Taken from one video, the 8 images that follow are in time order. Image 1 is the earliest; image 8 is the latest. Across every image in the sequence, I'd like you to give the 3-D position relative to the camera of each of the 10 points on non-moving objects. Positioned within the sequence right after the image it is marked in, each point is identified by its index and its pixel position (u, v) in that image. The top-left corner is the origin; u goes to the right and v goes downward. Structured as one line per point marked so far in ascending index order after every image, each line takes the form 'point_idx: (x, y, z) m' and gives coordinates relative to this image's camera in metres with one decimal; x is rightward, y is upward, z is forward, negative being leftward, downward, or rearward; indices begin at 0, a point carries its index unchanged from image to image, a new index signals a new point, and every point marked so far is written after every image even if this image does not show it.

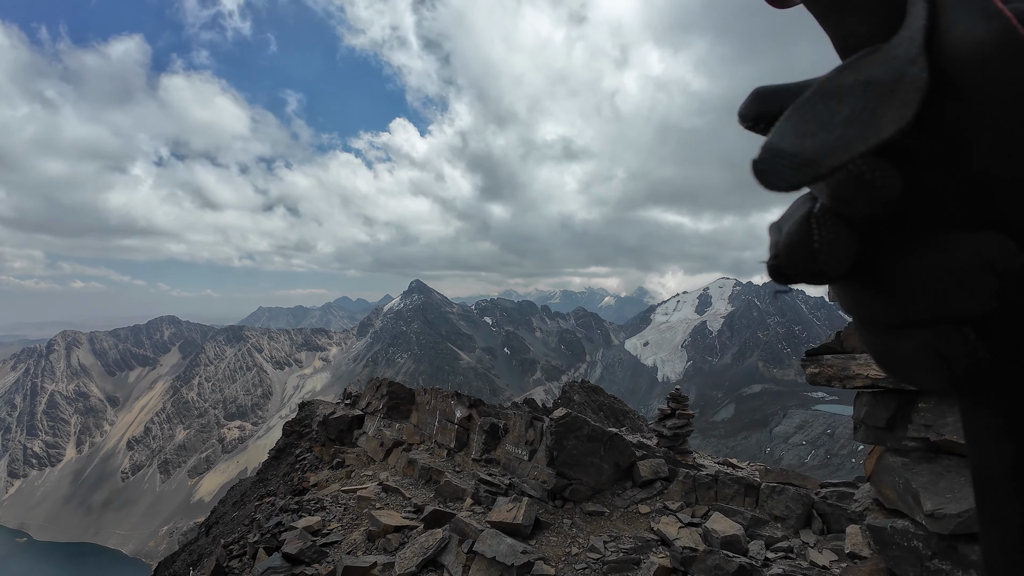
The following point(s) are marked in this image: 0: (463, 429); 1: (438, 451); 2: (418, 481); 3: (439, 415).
0: (-1.3, -3.6, +15.0) m
1: (-1.9, -4.2, +15.3) m
2: (-2.2, -4.6, +13.9) m
3: (-2.1, -3.6, +16.6) m
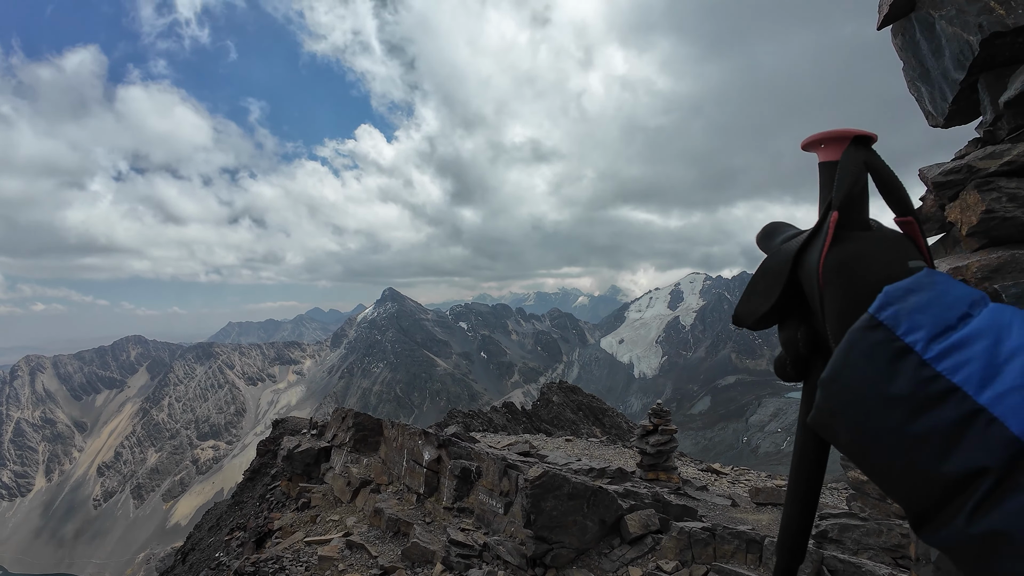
0: (-1.9, -4.3, +13.8) m
1: (-2.5, -5.0, +14.1) m
2: (-2.7, -5.3, +12.6) m
3: (-2.8, -4.3, +15.3) m
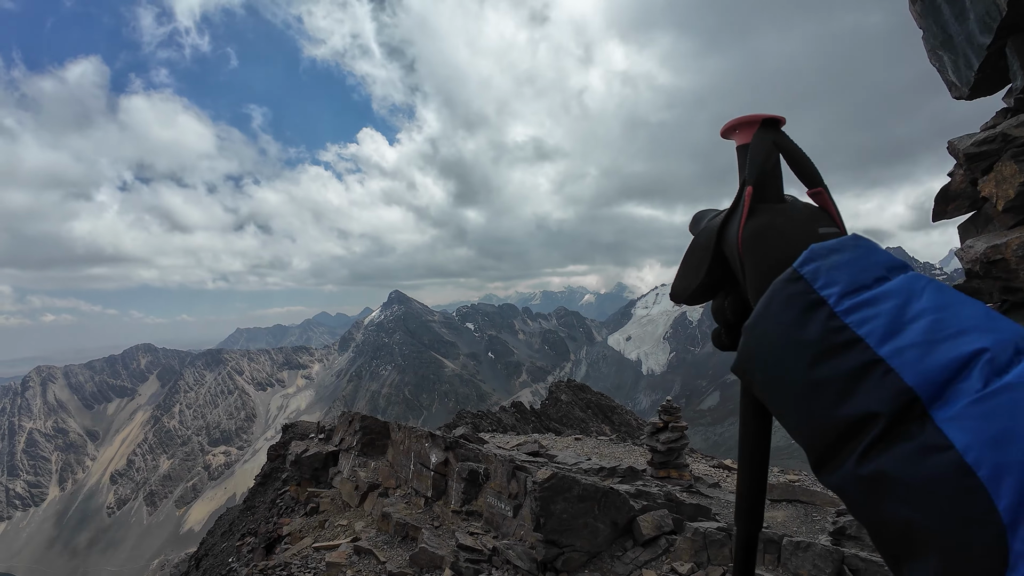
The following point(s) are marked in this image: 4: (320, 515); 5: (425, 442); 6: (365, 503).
0: (-1.7, -4.3, +13.6) m
1: (-2.3, -5.0, +13.8) m
2: (-2.5, -5.4, +12.4) m
3: (-2.5, -4.3, +15.1) m
4: (-6.2, -7.3, +18.8) m
5: (-2.2, -3.9, +14.7) m
6: (-4.3, -6.2, +17.0) m
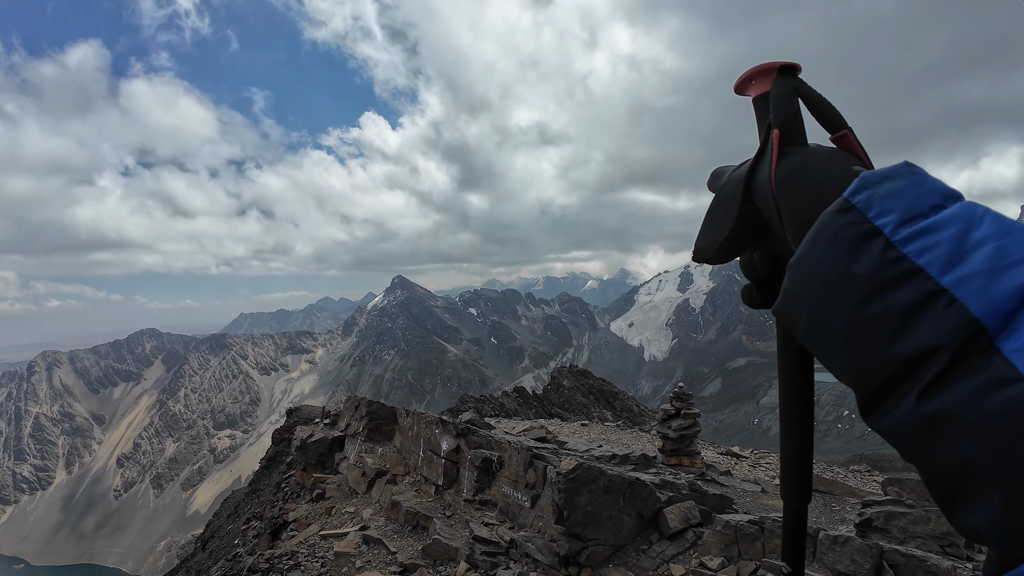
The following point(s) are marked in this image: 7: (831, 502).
0: (-1.4, -3.9, +13.1) m
1: (-2.0, -4.6, +13.4) m
2: (-2.2, -5.0, +12.0) m
3: (-2.2, -3.9, +14.7) m
4: (-5.9, -6.8, +18.5) m
5: (-1.9, -3.4, +14.3) m
6: (-4.0, -5.7, +16.6) m
7: (+9.3, -6.2, +17.0) m
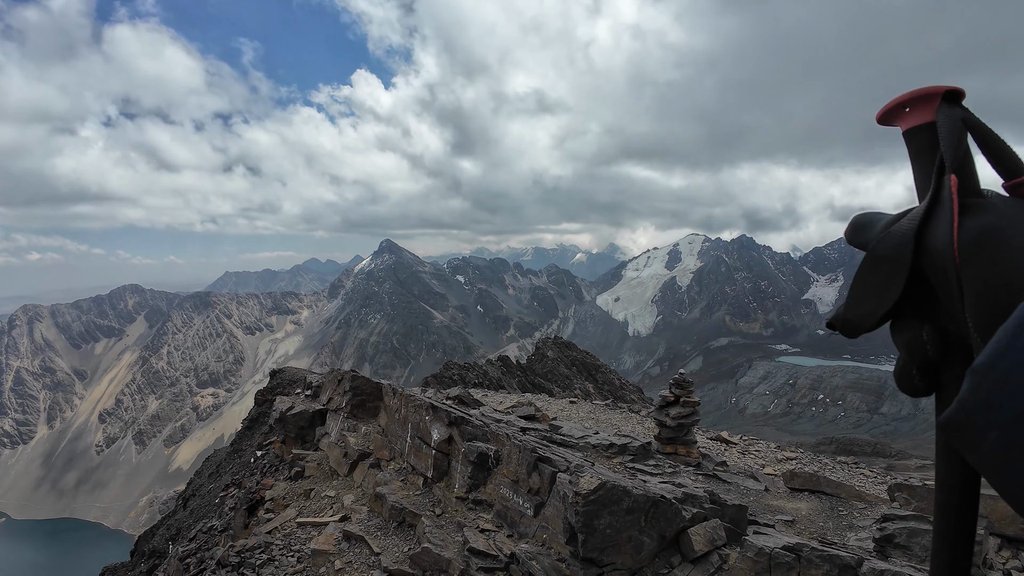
0: (-1.4, -3.4, +12.0) m
1: (-2.1, -4.0, +12.3) m
2: (-2.3, -4.4, +11.0) m
3: (-2.3, -3.2, +13.6) m
4: (-6.1, -5.8, +17.4) m
5: (-1.9, -2.8, +13.1) m
6: (-4.2, -4.9, +15.5) m
7: (+9.1, -6.0, +16.2) m
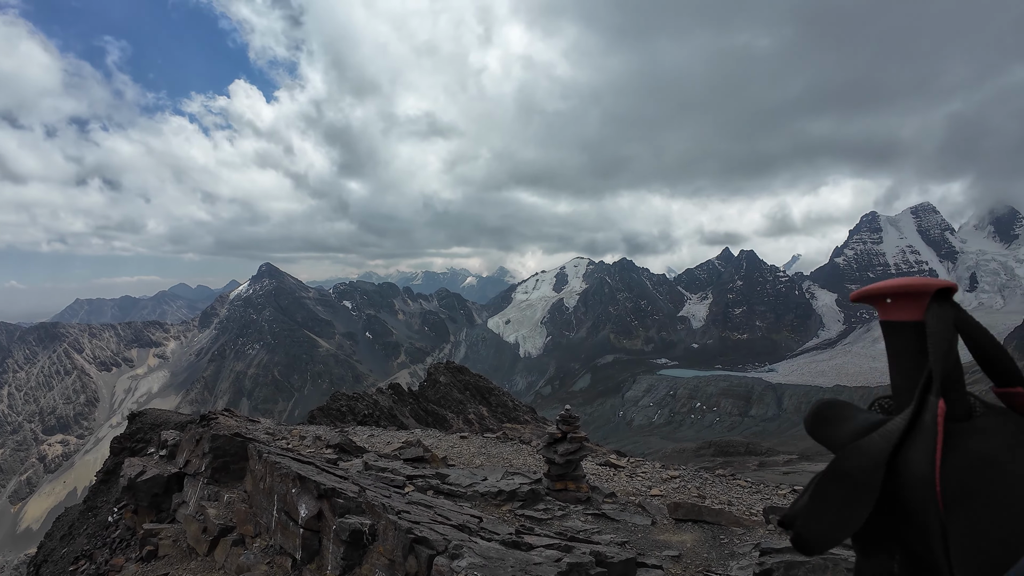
0: (-3.7, -4.5, +10.9) m
1: (-4.4, -5.1, +11.0) m
2: (-4.3, -5.5, +9.6) m
3: (-4.9, -4.4, +12.2) m
4: (-9.3, -7.2, +15.2) m
5: (-4.4, -4.0, +11.9) m
6: (-7.0, -6.2, +13.7) m
7: (+5.9, -7.1, +16.8) m
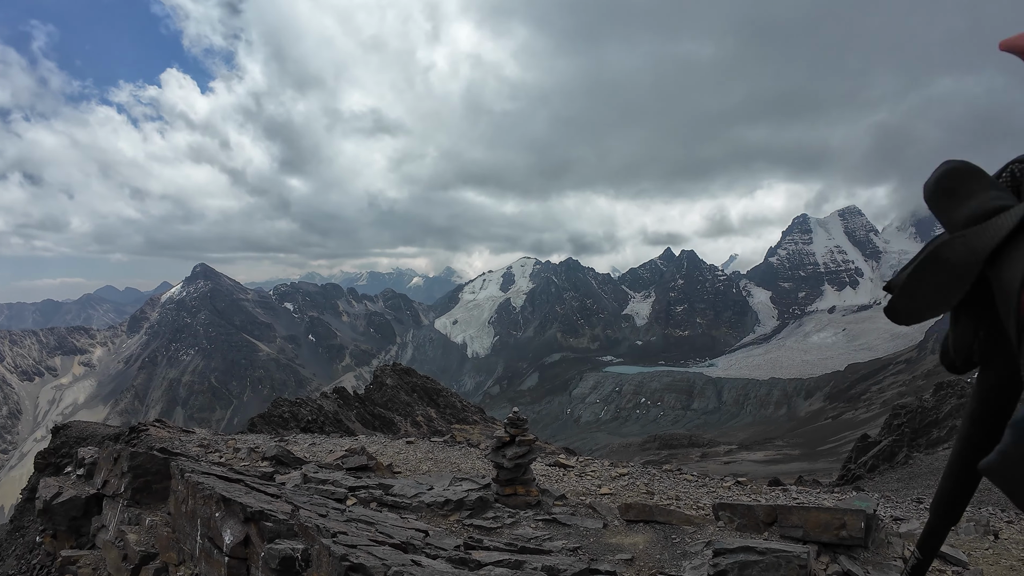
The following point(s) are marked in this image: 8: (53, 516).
0: (-4.6, -4.5, +9.9) m
1: (-5.3, -5.2, +10.0) m
2: (-5.1, -5.6, +8.6) m
3: (-5.9, -4.5, +11.1) m
4: (-10.5, -7.3, +13.7) m
5: (-5.4, -4.0, +10.8) m
6: (-8.1, -6.3, +12.4) m
7: (+4.5, -7.0, +16.7) m
8: (-14.6, -7.2, +18.3) m
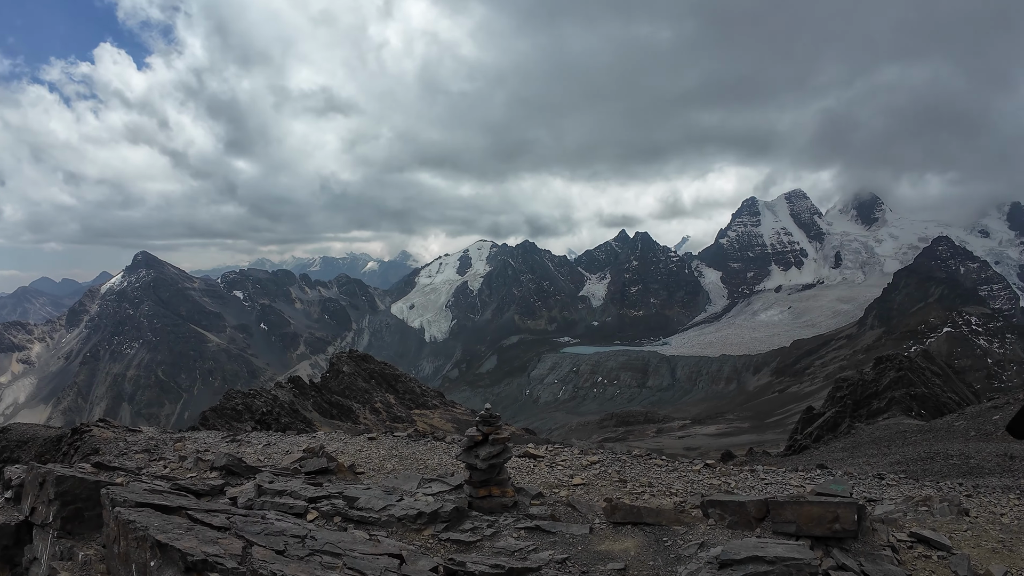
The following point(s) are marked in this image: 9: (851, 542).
0: (-4.7, -4.5, +8.2) m
1: (-5.3, -5.2, +8.2) m
2: (-5.1, -5.6, +6.9) m
3: (-6.0, -4.5, +9.3) m
4: (-10.8, -7.3, +11.6) m
5: (-5.5, -4.0, +9.0) m
6: (-8.3, -6.3, +10.5) m
7: (+4.0, -6.7, +15.7) m
8: (-15.2, -7.1, +15.9) m
9: (+9.0, -6.7, +15.4) m
